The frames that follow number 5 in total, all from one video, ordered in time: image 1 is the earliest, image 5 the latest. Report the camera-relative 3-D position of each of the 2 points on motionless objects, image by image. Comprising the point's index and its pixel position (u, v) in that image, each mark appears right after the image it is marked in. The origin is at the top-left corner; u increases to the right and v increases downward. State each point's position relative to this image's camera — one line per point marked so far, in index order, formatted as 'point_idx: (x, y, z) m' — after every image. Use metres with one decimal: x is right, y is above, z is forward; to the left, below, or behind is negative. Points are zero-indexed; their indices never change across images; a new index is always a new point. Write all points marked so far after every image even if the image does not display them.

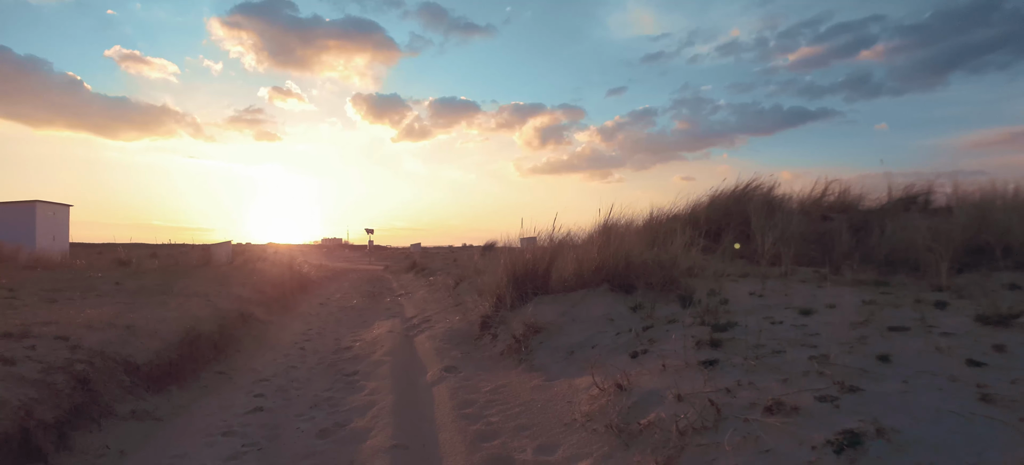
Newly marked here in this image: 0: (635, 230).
0: (+1.9, 0.0, +8.8) m
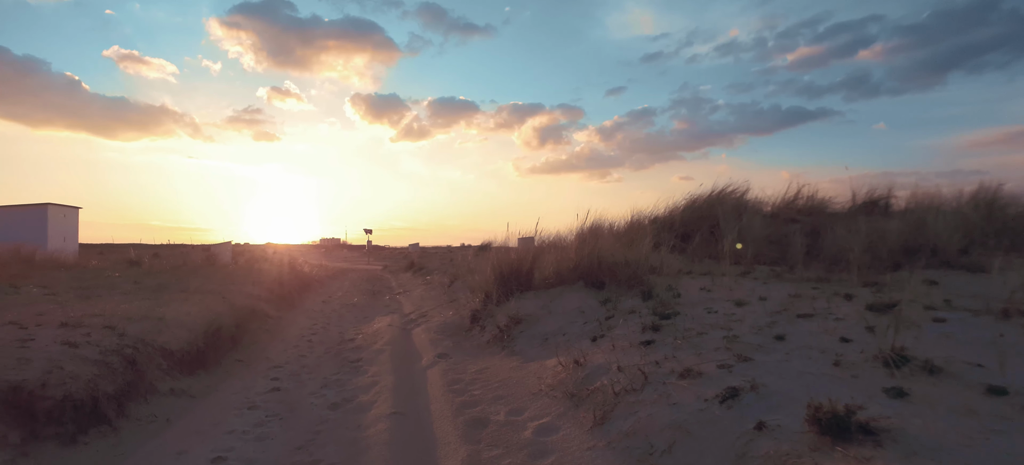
0: (+1.7, -0.1, +9.6) m
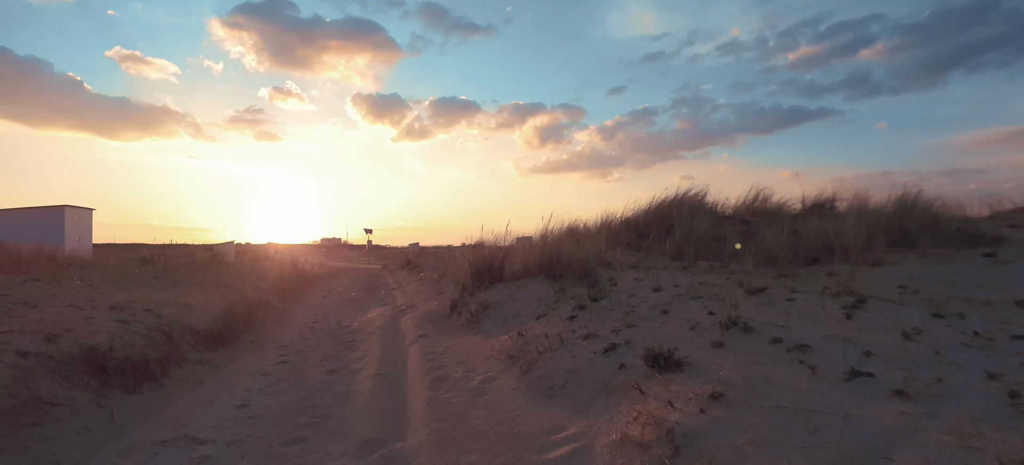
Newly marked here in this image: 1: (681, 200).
0: (+1.3, -0.1, +10.9) m
1: (+3.7, +0.8, +12.7) m
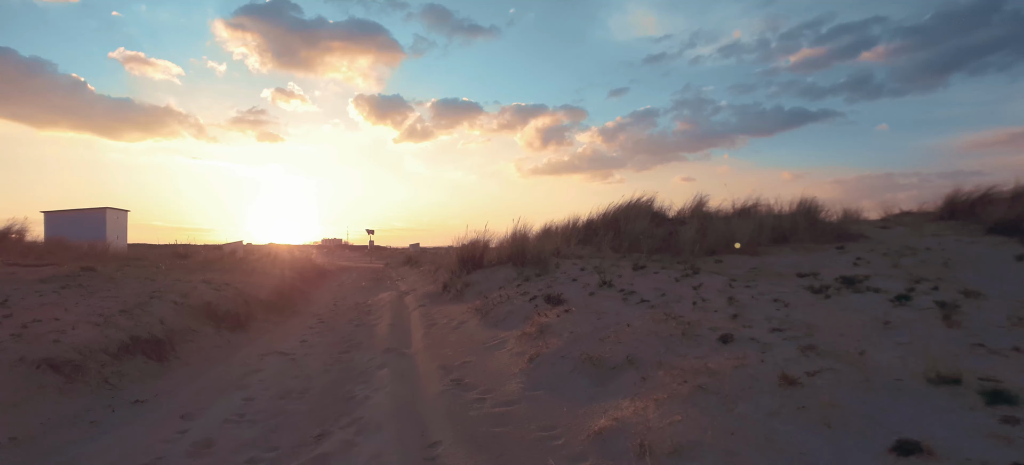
0: (+0.8, 0.0, +13.9) m
1: (+3.3, +0.8, +15.7) m
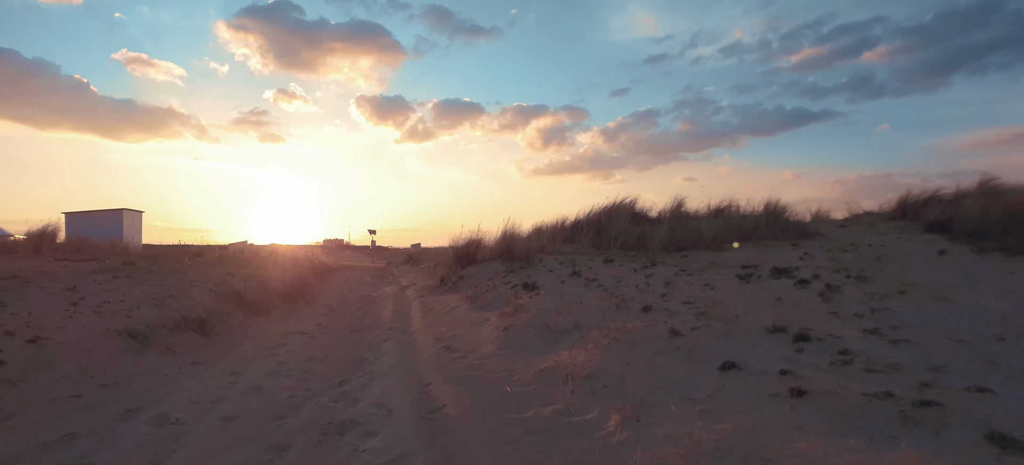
0: (+0.6, 0.0, +15.3) m
1: (+3.0, +0.8, +17.0) m
